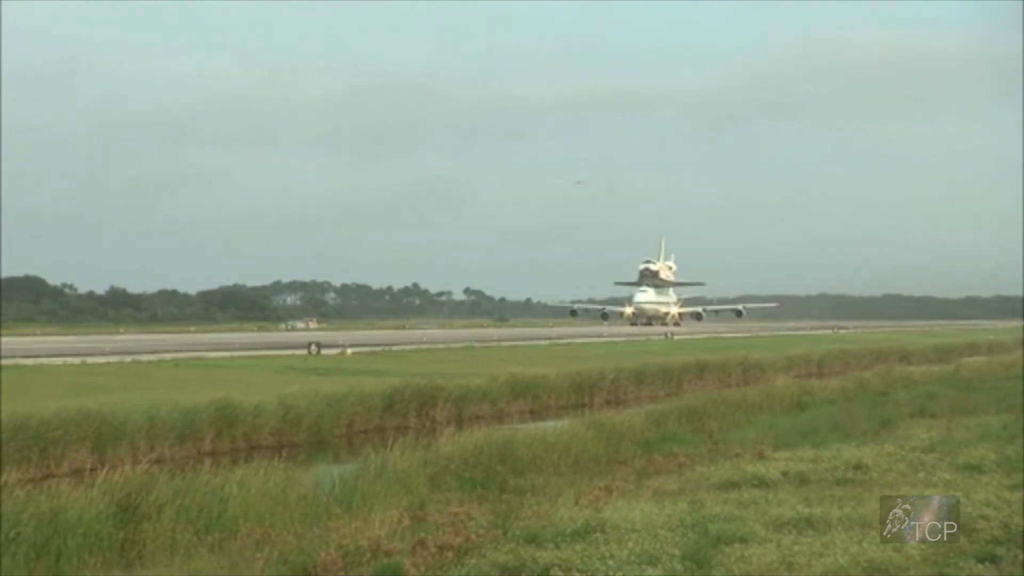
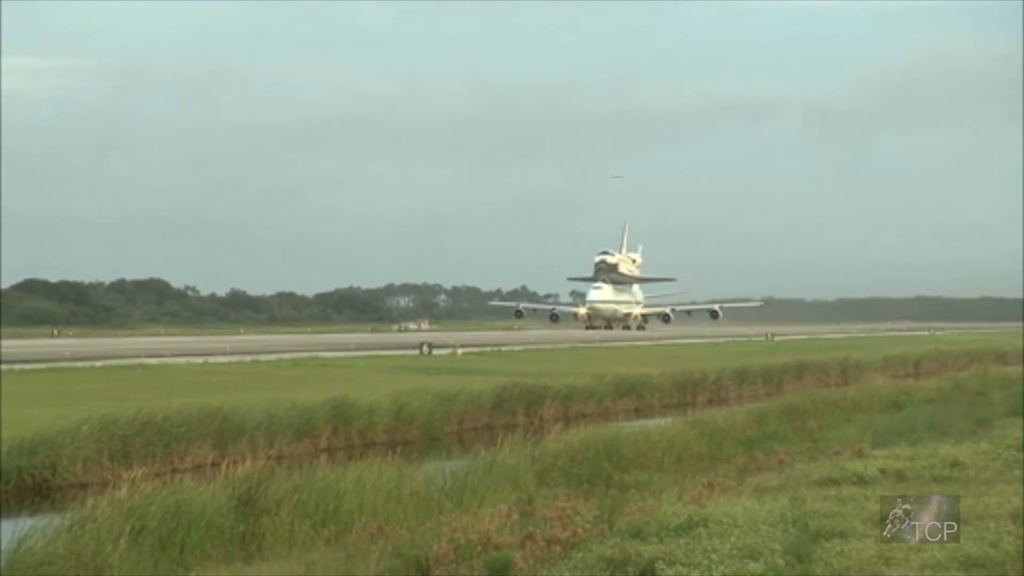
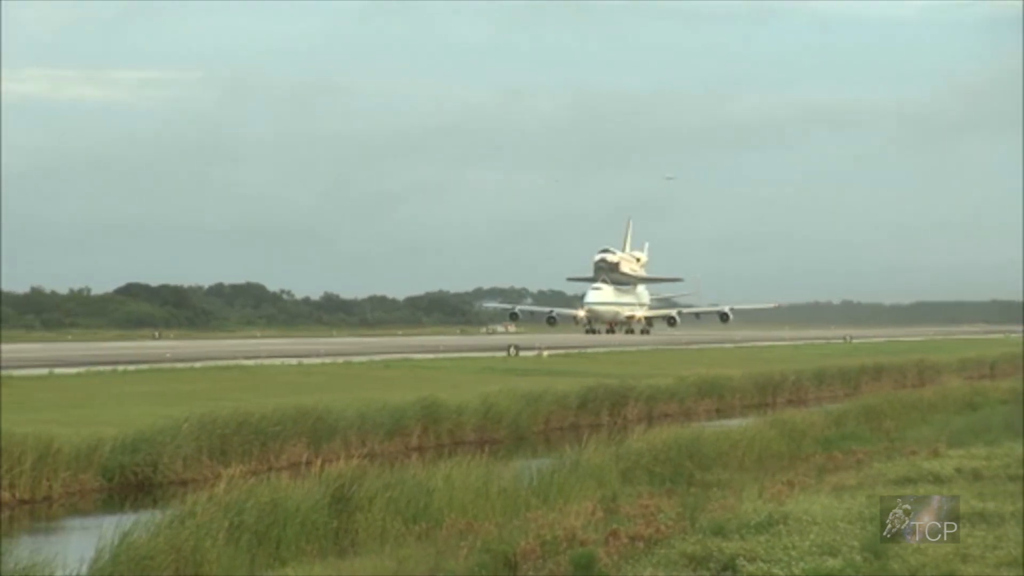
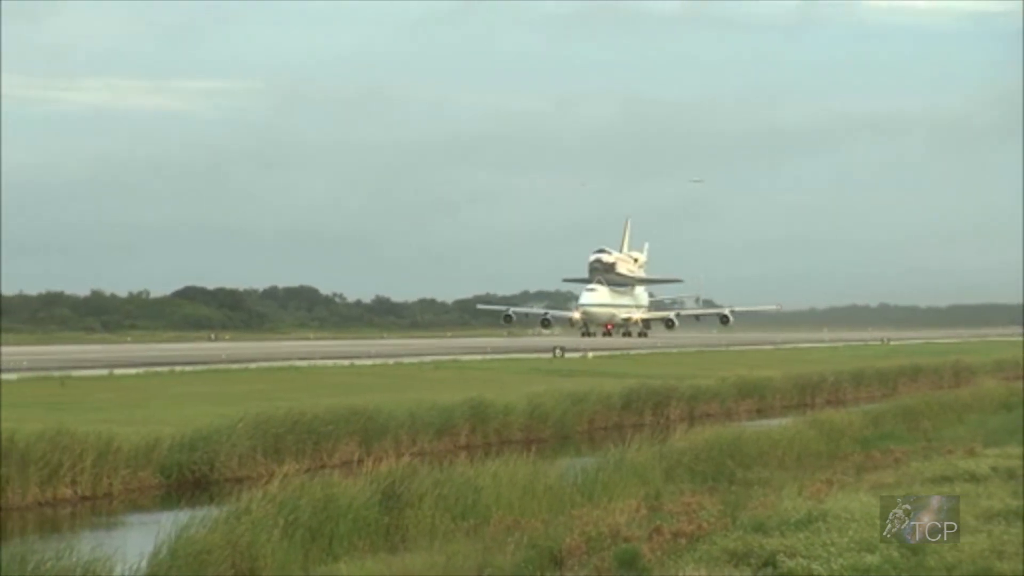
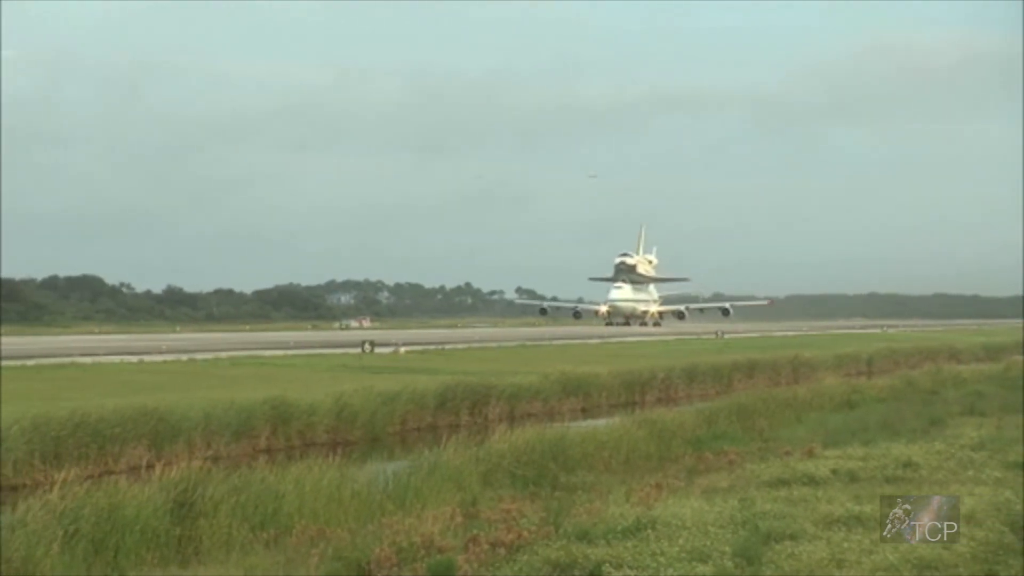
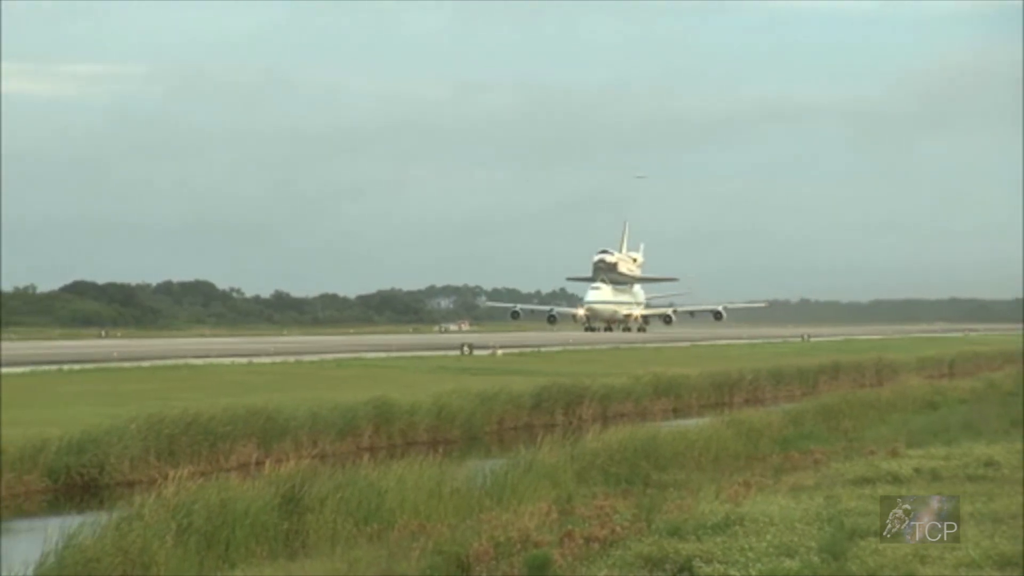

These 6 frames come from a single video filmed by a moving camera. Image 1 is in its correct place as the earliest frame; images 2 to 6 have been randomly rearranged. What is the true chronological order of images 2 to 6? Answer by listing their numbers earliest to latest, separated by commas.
5, 2, 6, 3, 4
